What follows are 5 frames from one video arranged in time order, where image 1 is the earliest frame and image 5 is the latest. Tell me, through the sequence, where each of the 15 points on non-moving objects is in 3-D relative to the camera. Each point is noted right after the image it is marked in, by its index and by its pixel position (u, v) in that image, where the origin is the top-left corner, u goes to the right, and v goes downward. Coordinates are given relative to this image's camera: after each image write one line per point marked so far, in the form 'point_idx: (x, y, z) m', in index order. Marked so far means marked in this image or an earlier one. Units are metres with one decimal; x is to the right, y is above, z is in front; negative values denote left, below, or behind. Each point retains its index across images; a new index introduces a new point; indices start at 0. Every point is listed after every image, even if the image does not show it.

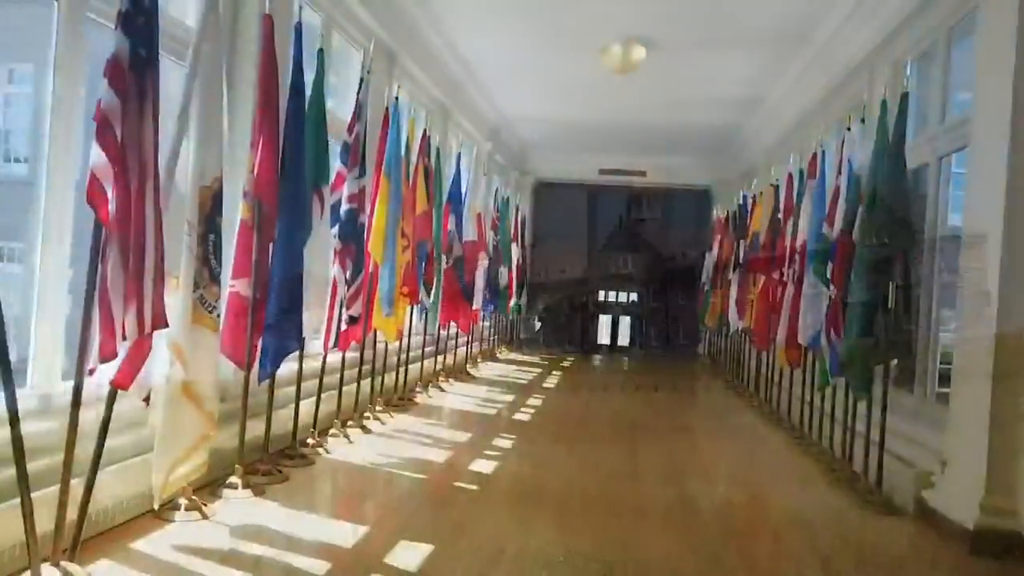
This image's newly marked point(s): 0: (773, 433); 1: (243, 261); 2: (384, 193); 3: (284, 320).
0: (+1.8, -1.0, +5.1) m
1: (-1.1, +0.1, +2.8) m
2: (-0.7, +0.6, +4.0) m
3: (-0.9, -0.1, +2.9) m
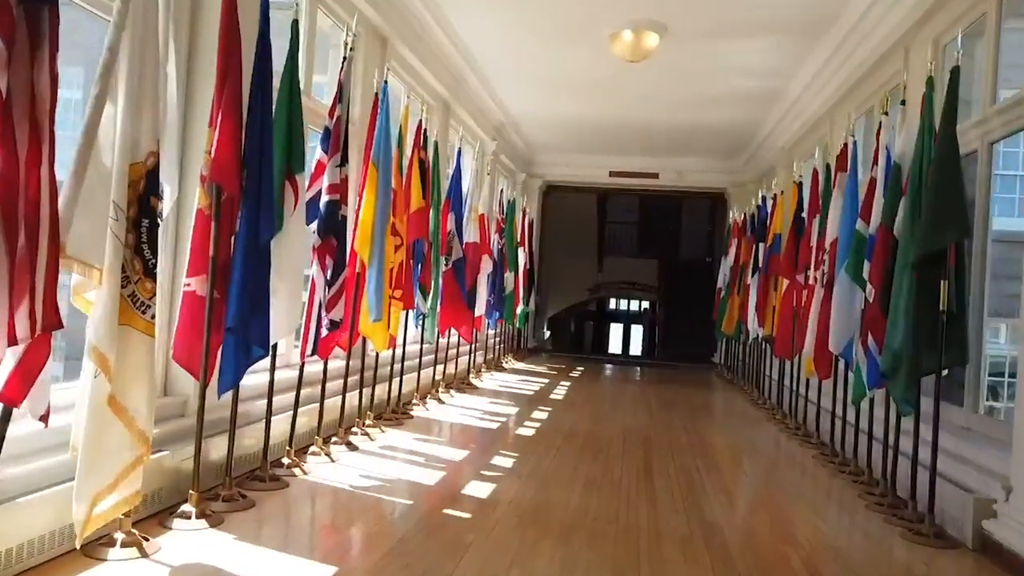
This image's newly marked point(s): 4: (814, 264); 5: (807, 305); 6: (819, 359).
0: (+1.9, -1.0, +4.7) m
1: (-1.1, +0.1, +2.5) m
2: (-0.7, +0.6, +3.6) m
3: (-0.9, -0.1, +2.5) m
4: (+2.0, +0.2, +4.8) m
5: (+2.0, -0.1, +4.8) m
6: (+1.8, -0.4, +4.3) m
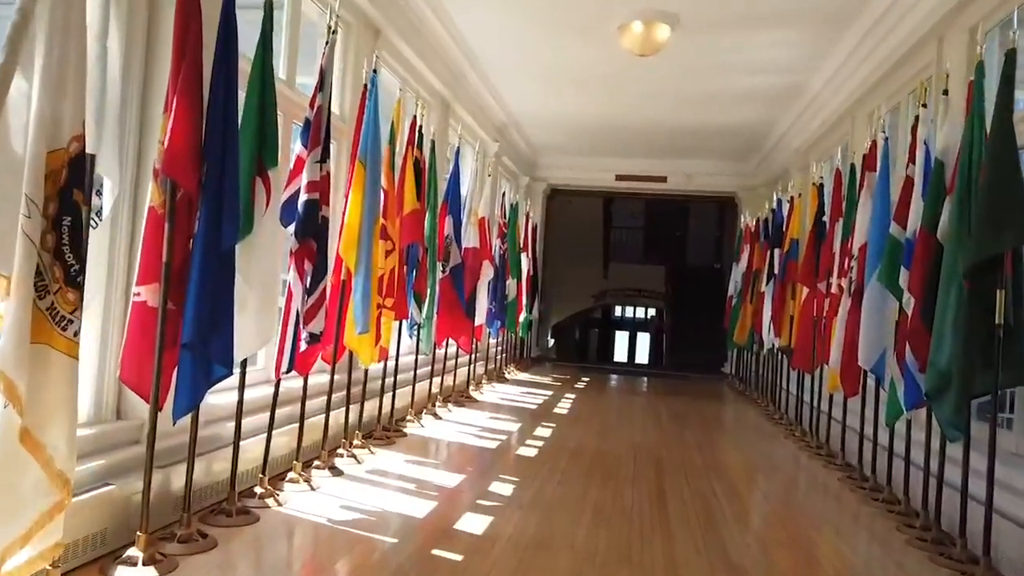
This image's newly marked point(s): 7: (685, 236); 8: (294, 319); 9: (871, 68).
0: (+1.9, -1.1, +4.3) m
1: (-1.1, +0.1, +2.1) m
2: (-0.7, +0.5, +3.3) m
3: (-0.9, -0.2, +2.2) m
4: (+2.0, +0.1, +4.5) m
5: (+2.0, -0.2, +4.5) m
6: (+1.8, -0.5, +4.0) m
7: (+2.8, +0.8, +11.6) m
8: (-0.8, -0.1, +2.8) m
9: (+2.4, +1.5, +4.9) m
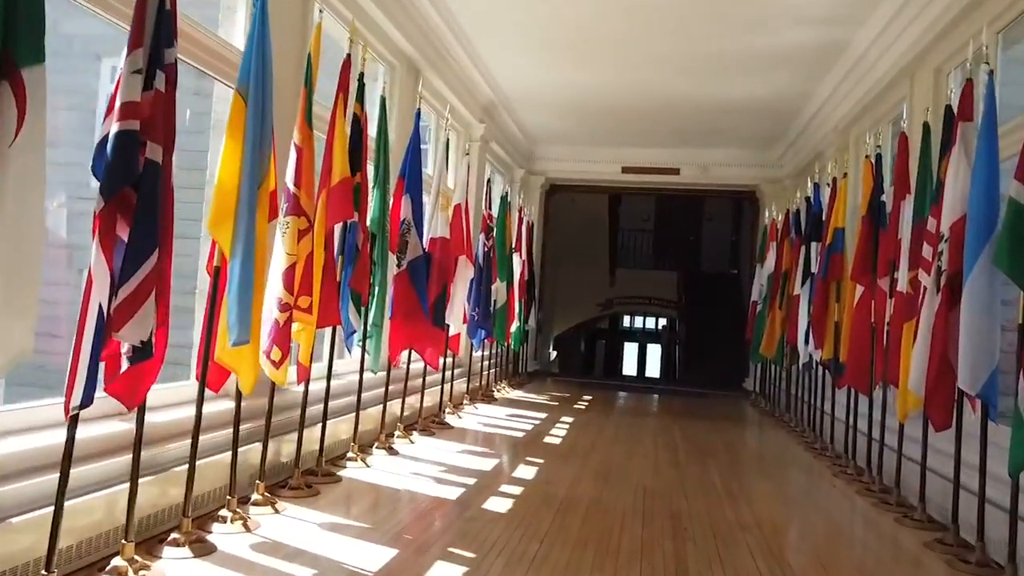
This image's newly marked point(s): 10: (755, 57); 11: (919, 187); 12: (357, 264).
0: (+1.7, -1.1, +3.2) m
1: (-1.3, +0.1, +1.1) m
2: (-0.8, +0.6, +2.3) m
3: (-1.1, -0.1, +1.2) m
4: (+1.9, +0.1, +3.4) m
5: (+1.8, -0.2, +3.4) m
6: (+1.7, -0.5, +2.9) m
7: (+2.7, +0.7, +10.5) m
8: (-1.0, -0.1, +1.8) m
9: (+2.3, +1.5, +3.8) m
10: (+1.8, +1.7, +5.5) m
11: (+2.0, +0.5, +3.5) m
12: (-0.7, +0.1, +3.3) m
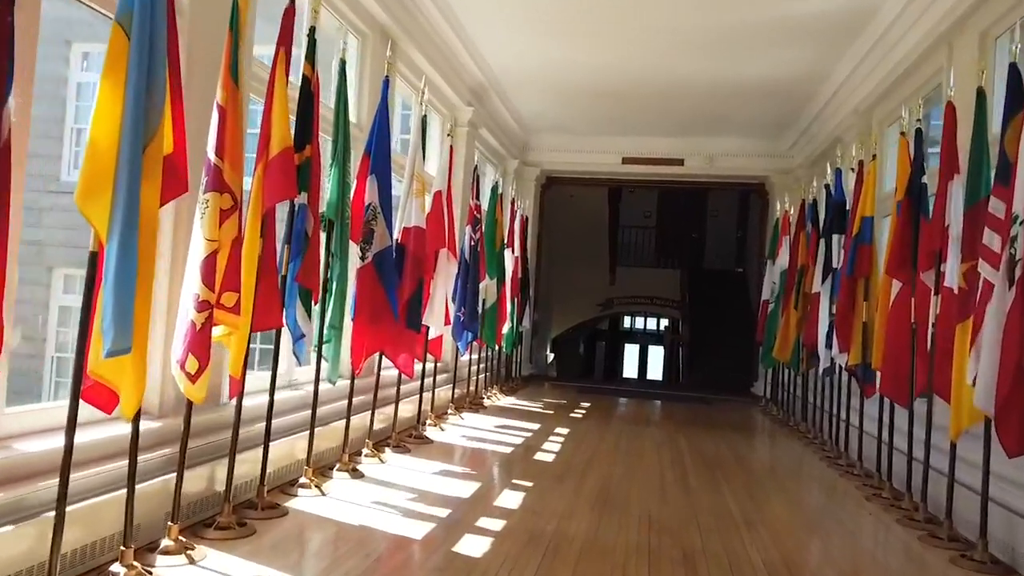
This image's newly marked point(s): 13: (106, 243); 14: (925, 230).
0: (+1.7, -1.1, +2.7) m
1: (-1.3, +0.1, +0.6) m
2: (-0.9, +0.6, +1.8) m
3: (-1.2, -0.1, +0.6) m
4: (+1.8, +0.1, +2.9) m
5: (+1.8, -0.1, +2.9) m
6: (+1.6, -0.4, +2.4) m
7: (+2.7, +0.7, +9.9) m
8: (-1.1, -0.1, +1.2) m
9: (+2.2, +1.5, +3.3) m
10: (+1.8, +1.8, +4.9) m
11: (+1.9, +0.5, +2.9) m
12: (-0.8, +0.1, +2.7) m
13: (-1.0, +0.1, +1.7) m
14: (+1.9, +0.3, +3.3) m
